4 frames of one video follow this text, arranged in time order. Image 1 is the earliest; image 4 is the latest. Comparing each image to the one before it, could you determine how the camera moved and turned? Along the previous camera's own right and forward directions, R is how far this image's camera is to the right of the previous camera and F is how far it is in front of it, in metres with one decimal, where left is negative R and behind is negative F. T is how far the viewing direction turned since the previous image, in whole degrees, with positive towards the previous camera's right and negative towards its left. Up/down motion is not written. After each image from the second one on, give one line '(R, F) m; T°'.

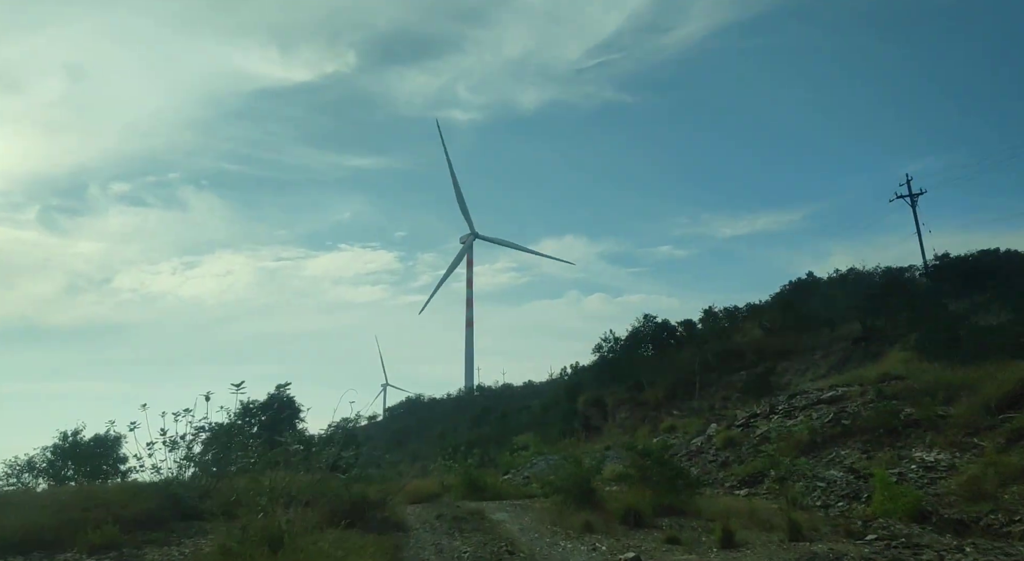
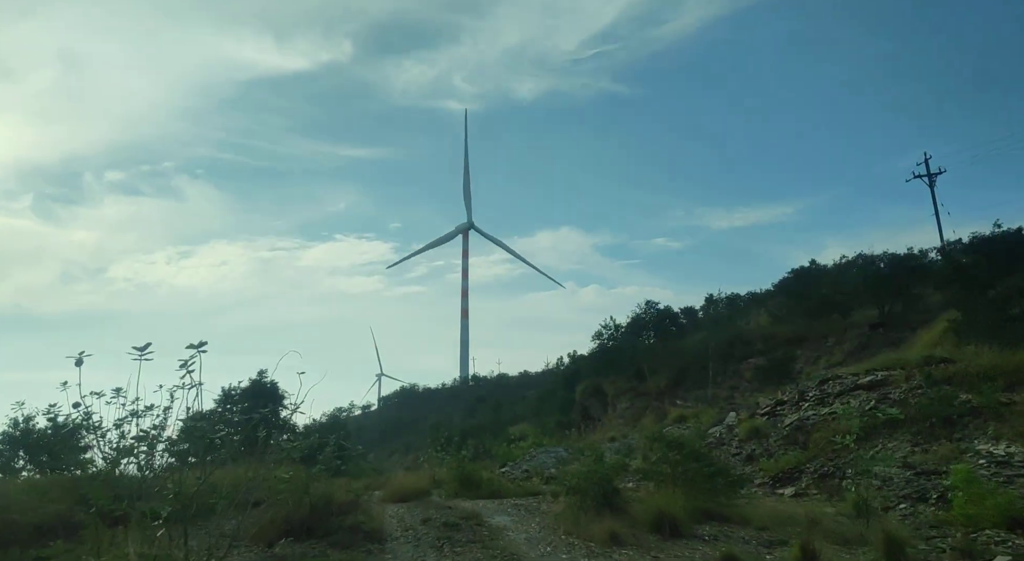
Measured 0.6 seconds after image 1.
(-0.1, +2.8) m; 0°
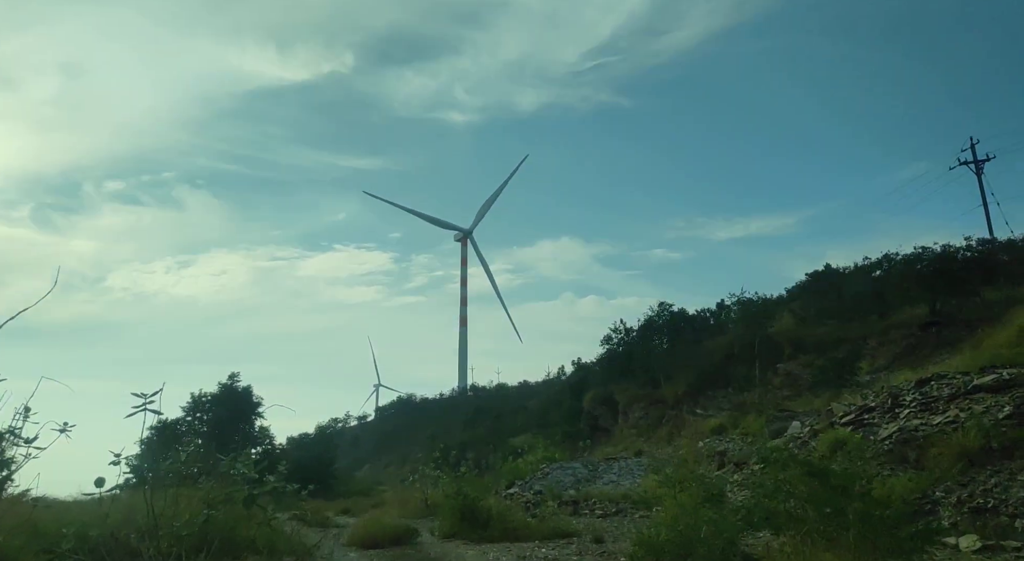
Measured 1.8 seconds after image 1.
(-0.3, +5.2) m; 0°
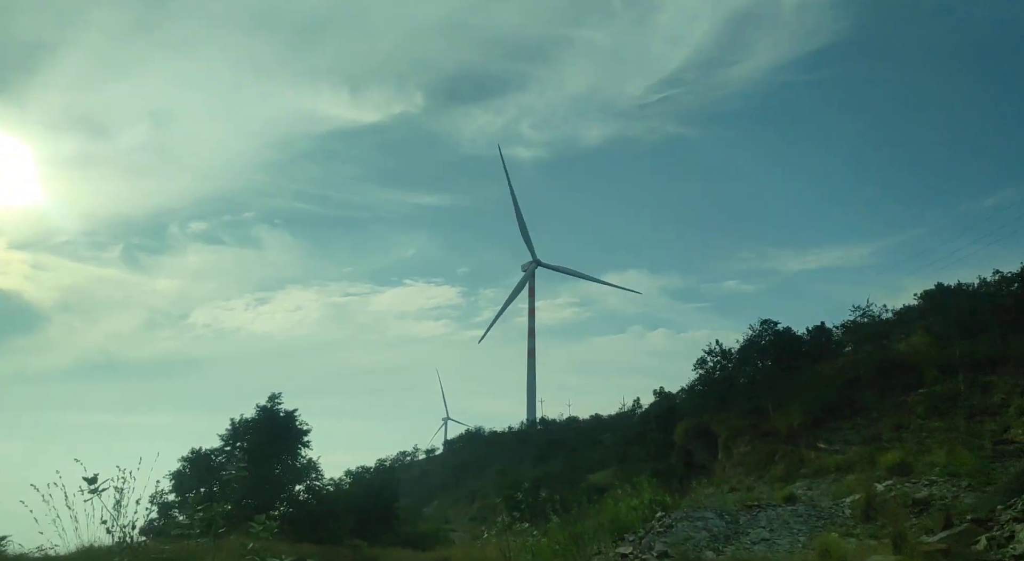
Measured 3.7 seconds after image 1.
(-1.0, +6.7) m; -5°
